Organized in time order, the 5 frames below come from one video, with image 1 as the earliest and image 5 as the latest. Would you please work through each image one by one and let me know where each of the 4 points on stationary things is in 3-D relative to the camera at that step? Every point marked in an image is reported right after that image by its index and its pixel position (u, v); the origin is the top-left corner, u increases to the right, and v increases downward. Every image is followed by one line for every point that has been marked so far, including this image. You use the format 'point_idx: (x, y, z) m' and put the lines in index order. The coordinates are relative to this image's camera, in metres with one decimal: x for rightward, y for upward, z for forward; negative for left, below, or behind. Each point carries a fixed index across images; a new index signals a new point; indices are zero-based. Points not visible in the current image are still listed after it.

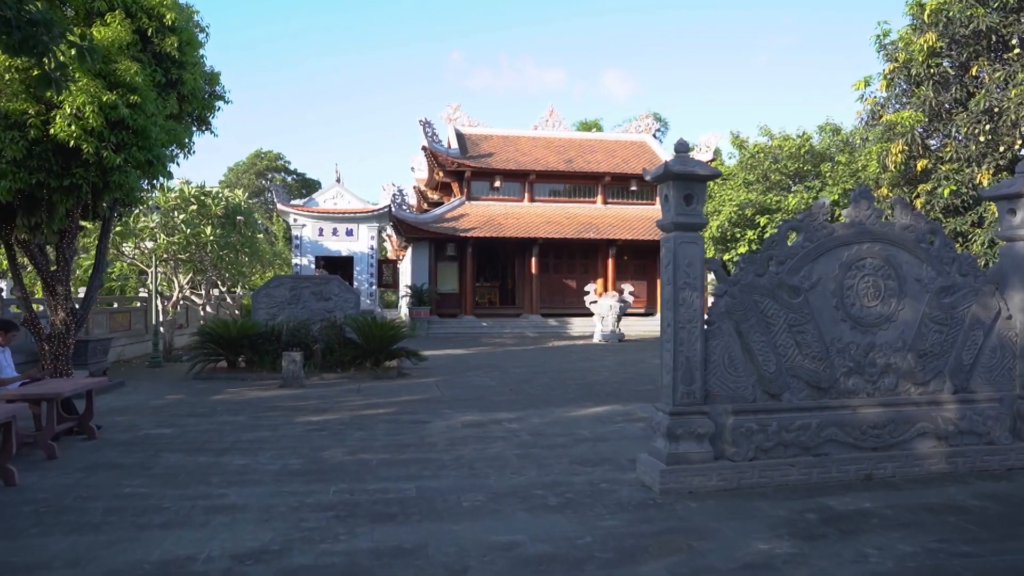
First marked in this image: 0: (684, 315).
0: (+1.2, -0.2, +4.8) m
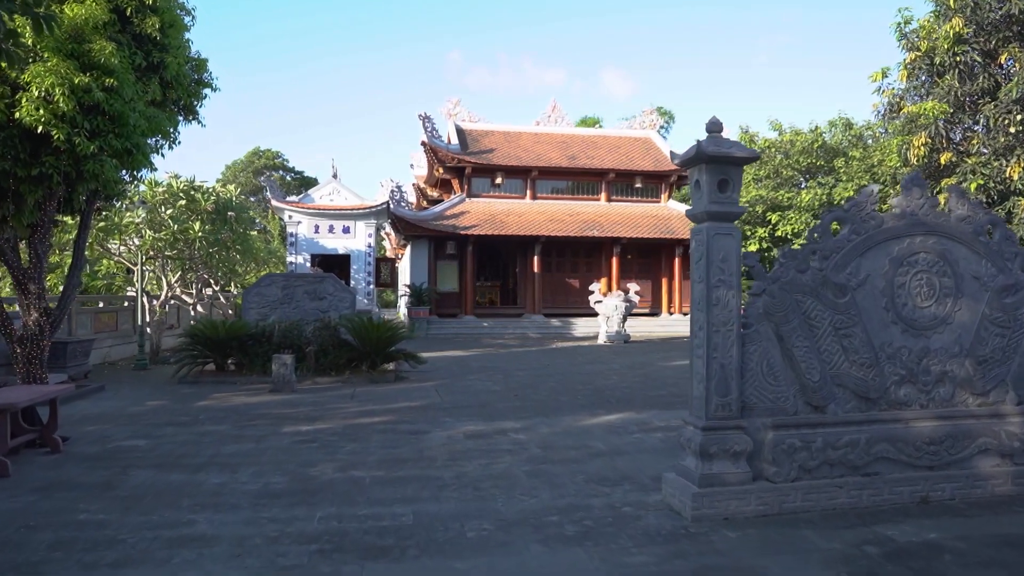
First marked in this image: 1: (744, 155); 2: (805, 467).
0: (+1.3, -0.2, +4.3) m
1: (+1.4, +0.8, +4.2) m
2: (+1.8, -1.1, +4.3) m
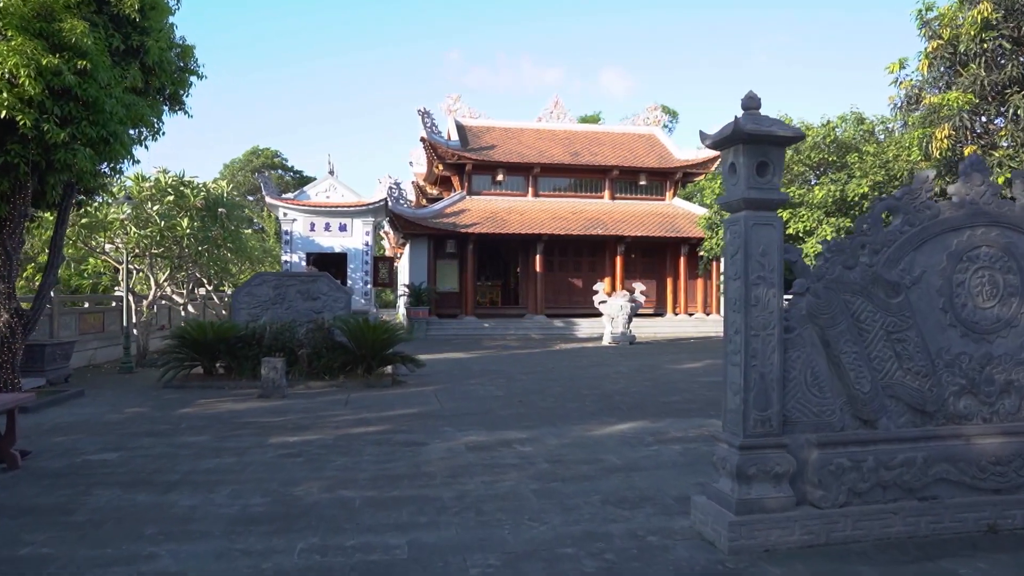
0: (+1.3, -0.2, +3.7) m
1: (+1.5, +0.8, +3.7) m
2: (+1.8, -1.1, +3.8) m
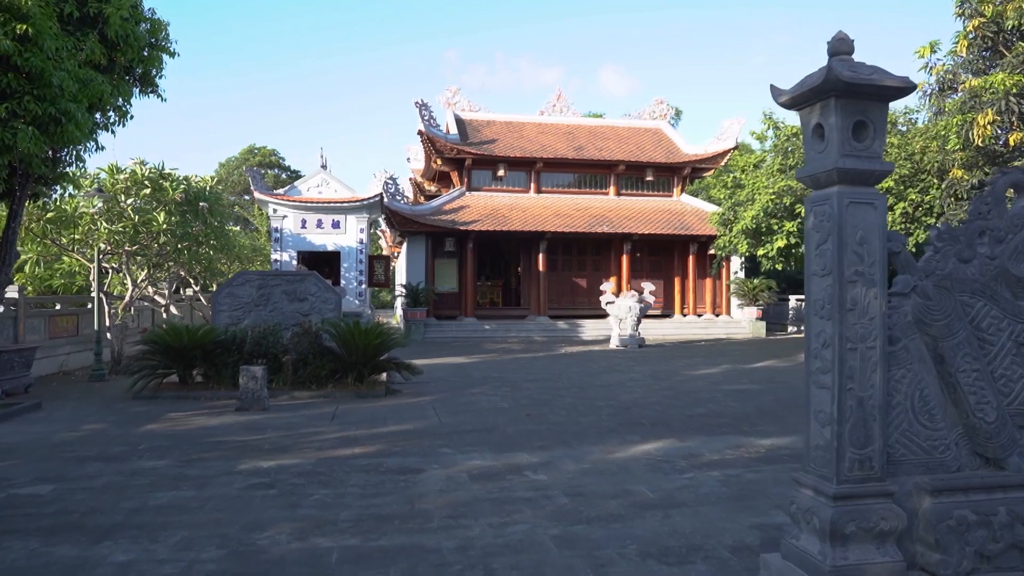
0: (+1.4, -0.2, +2.8) m
1: (+1.5, +0.8, +2.8) m
2: (+1.9, -1.1, +2.9) m
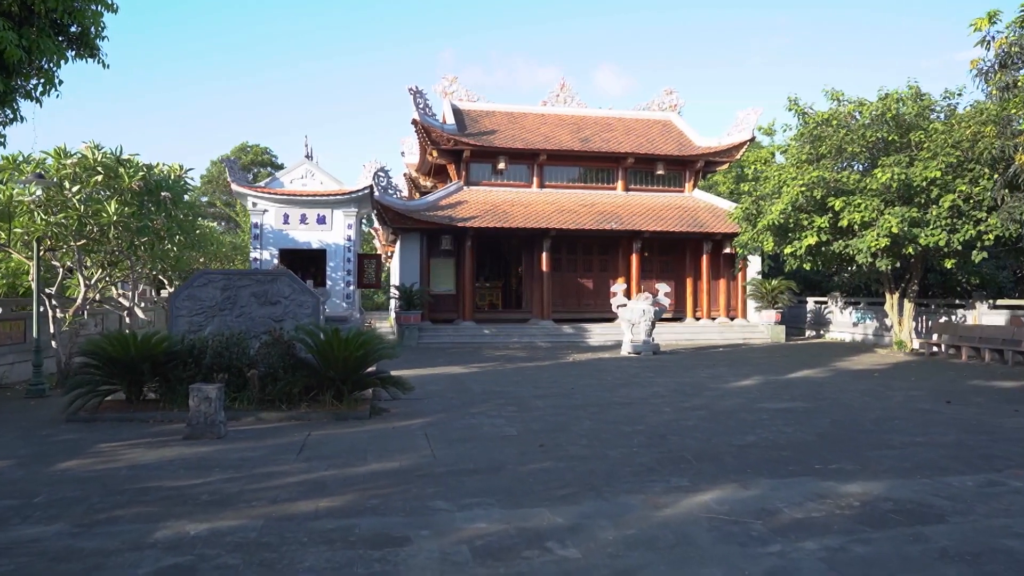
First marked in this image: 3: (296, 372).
0: (+1.5, -0.2, +1.4) m
1: (+1.6, +0.8, +1.4) m
2: (+2.0, -1.1, +1.5) m
3: (-2.4, -0.9, +7.9) m
